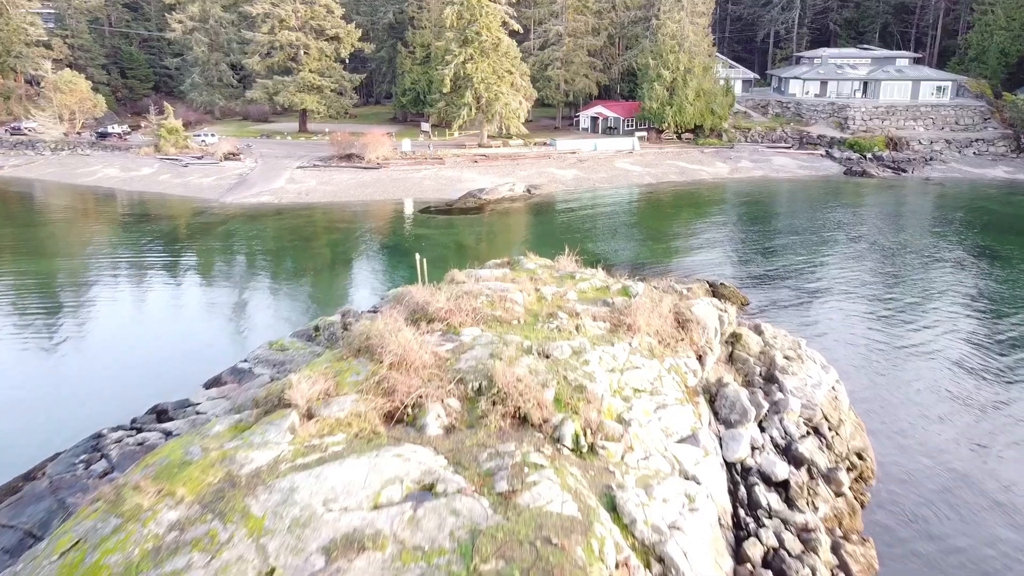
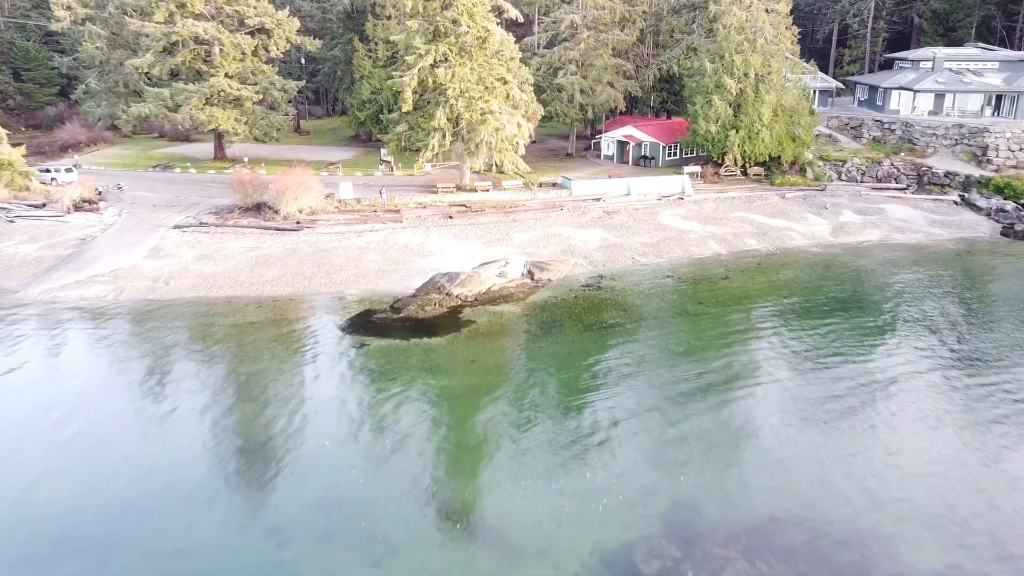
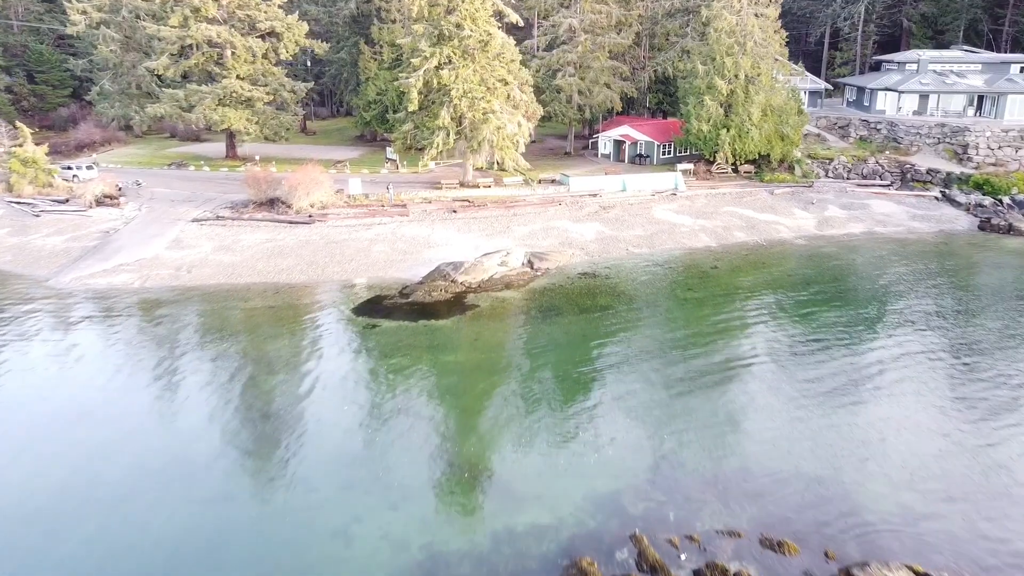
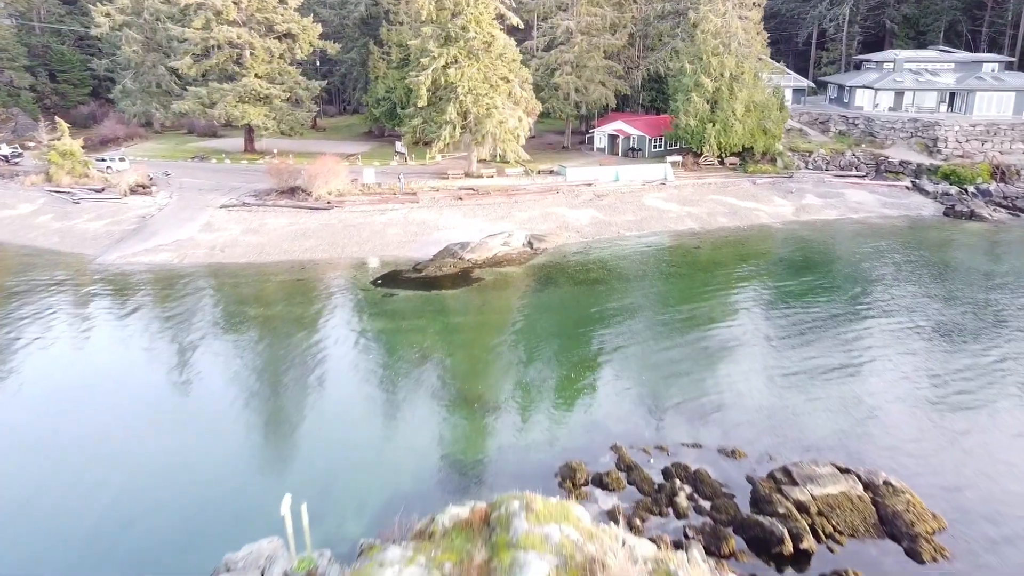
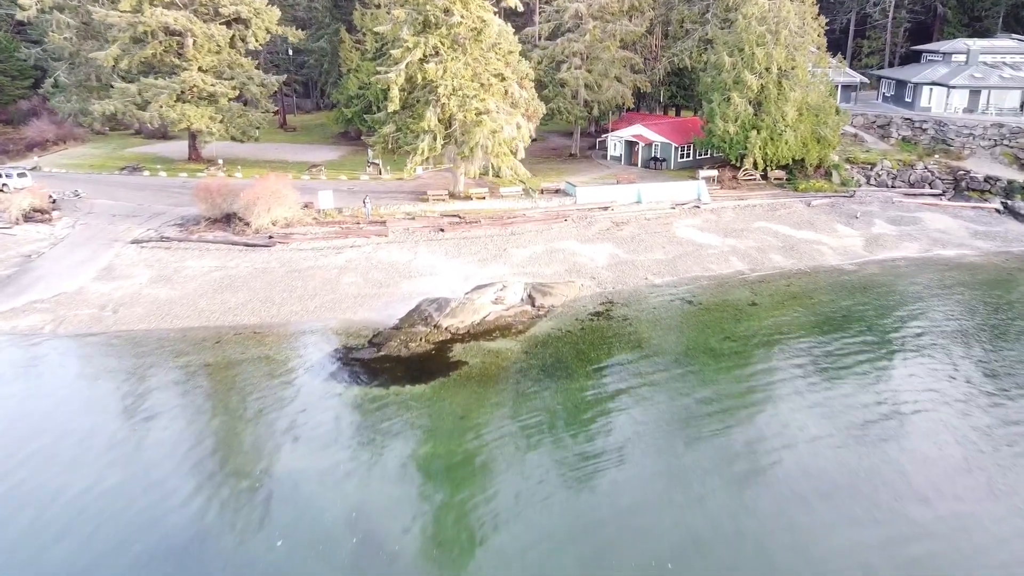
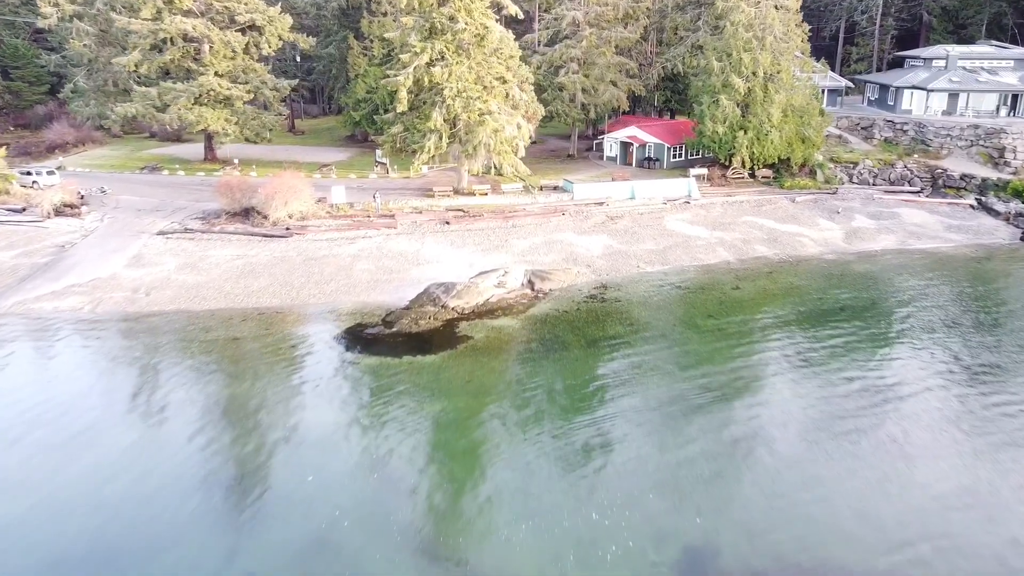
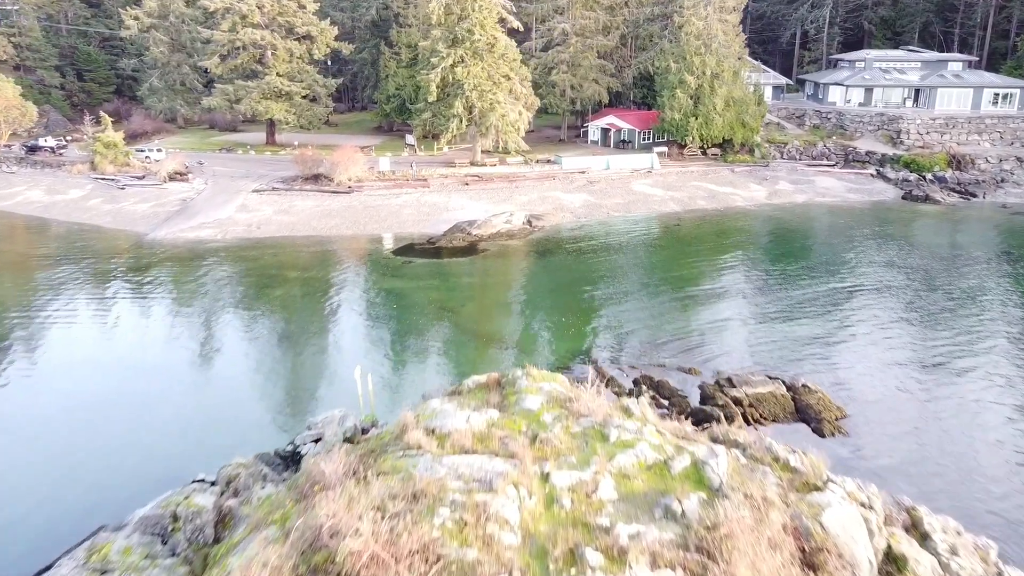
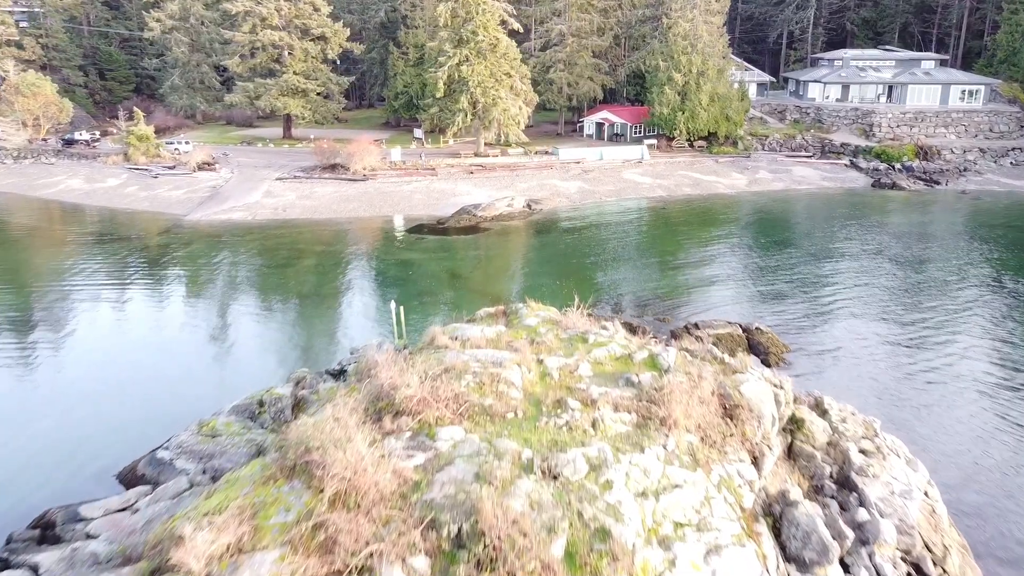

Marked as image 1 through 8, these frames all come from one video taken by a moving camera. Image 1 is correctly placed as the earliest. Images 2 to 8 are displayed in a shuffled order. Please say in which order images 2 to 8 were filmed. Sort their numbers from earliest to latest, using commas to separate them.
8, 7, 4, 3, 2, 6, 5
